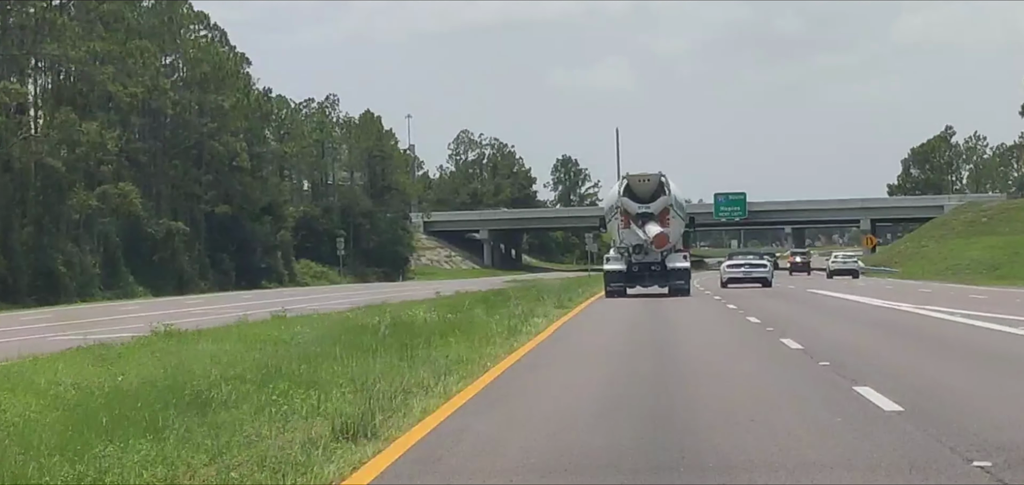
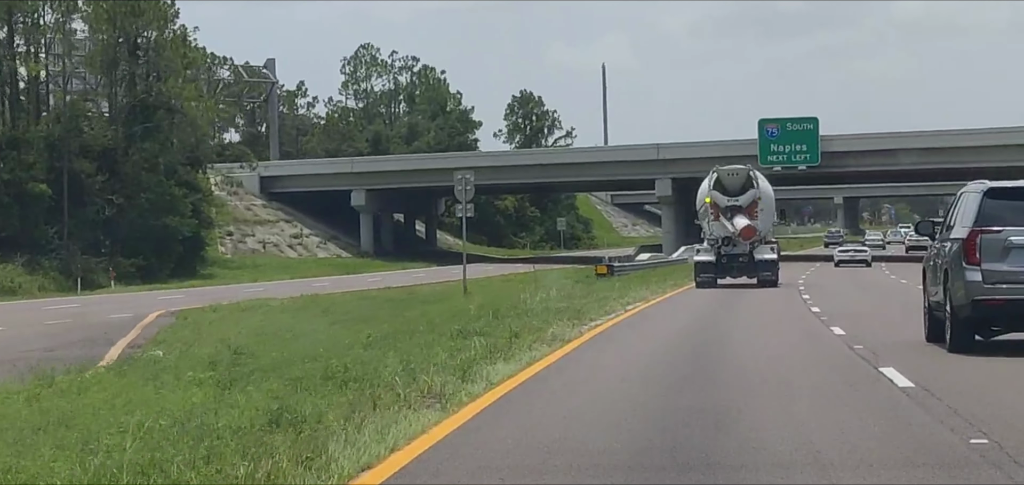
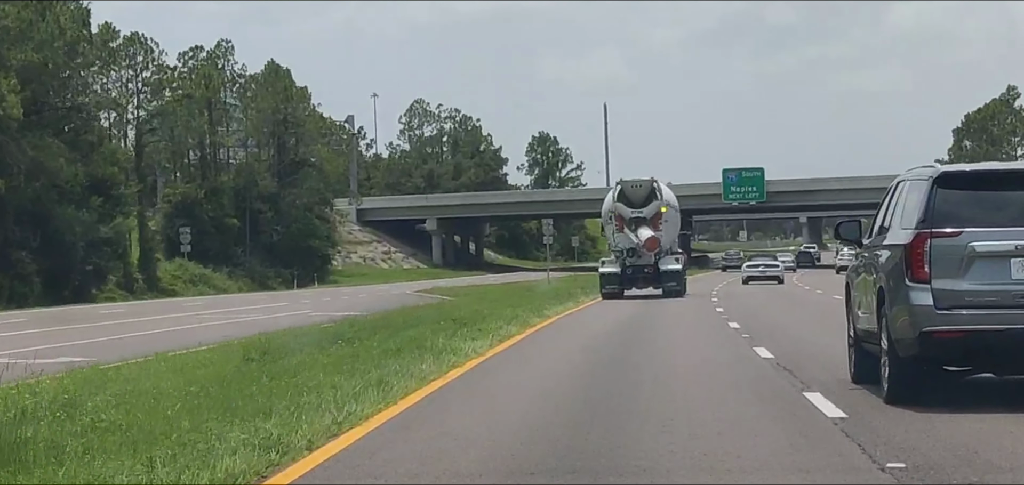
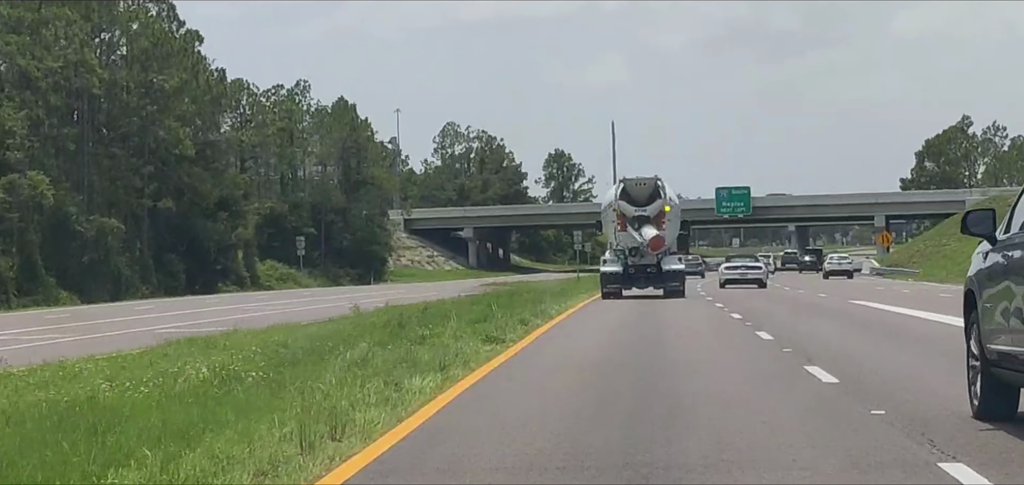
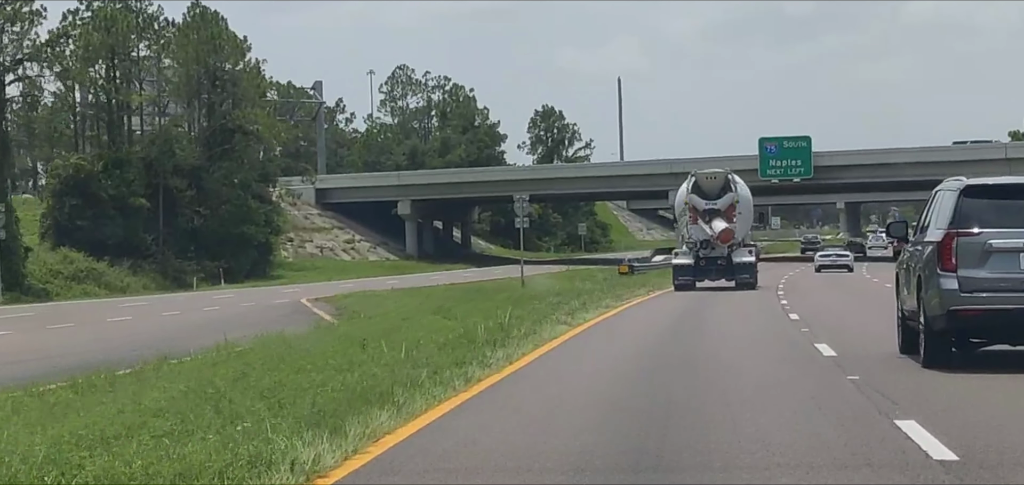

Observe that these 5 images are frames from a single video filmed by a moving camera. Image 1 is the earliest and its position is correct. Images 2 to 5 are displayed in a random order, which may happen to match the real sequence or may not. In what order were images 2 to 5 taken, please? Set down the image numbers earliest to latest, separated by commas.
4, 3, 5, 2
